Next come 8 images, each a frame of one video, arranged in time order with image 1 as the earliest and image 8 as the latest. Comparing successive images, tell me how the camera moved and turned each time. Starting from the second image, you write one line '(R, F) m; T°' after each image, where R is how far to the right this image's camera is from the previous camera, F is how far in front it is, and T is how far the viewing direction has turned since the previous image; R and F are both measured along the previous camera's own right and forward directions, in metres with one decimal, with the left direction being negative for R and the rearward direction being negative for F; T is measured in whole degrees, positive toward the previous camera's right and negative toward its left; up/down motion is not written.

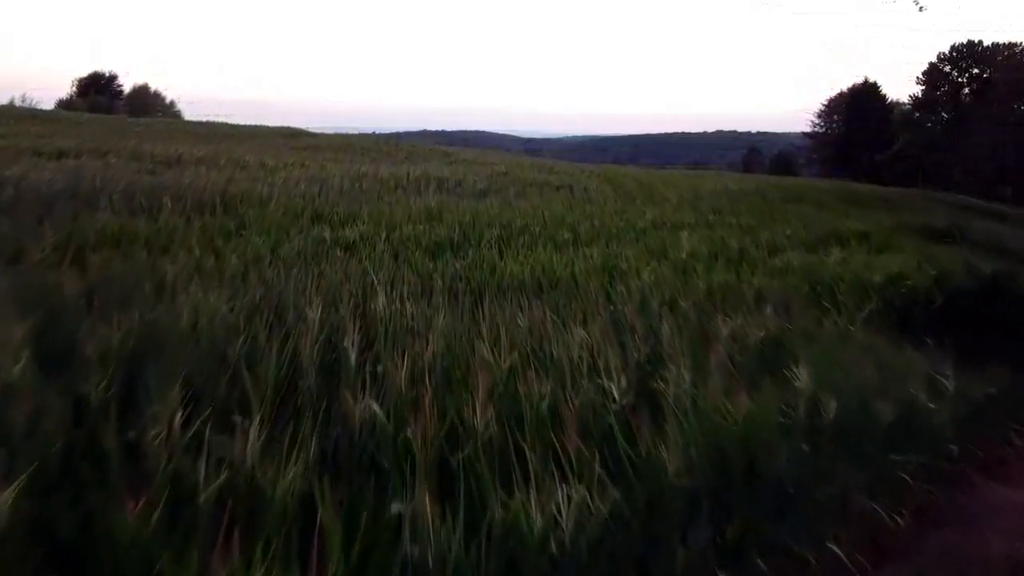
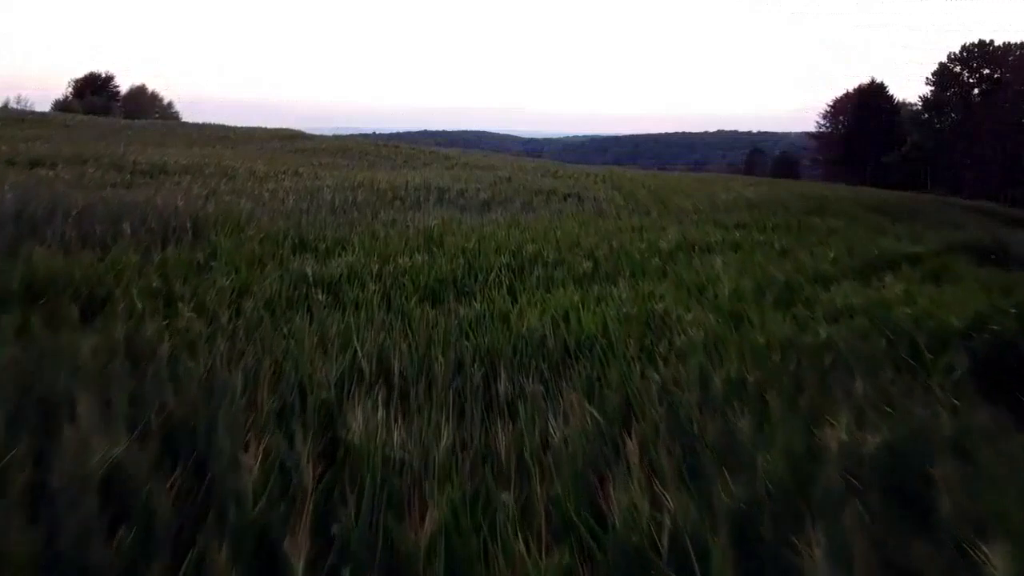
(0.0, +0.3) m; 0°
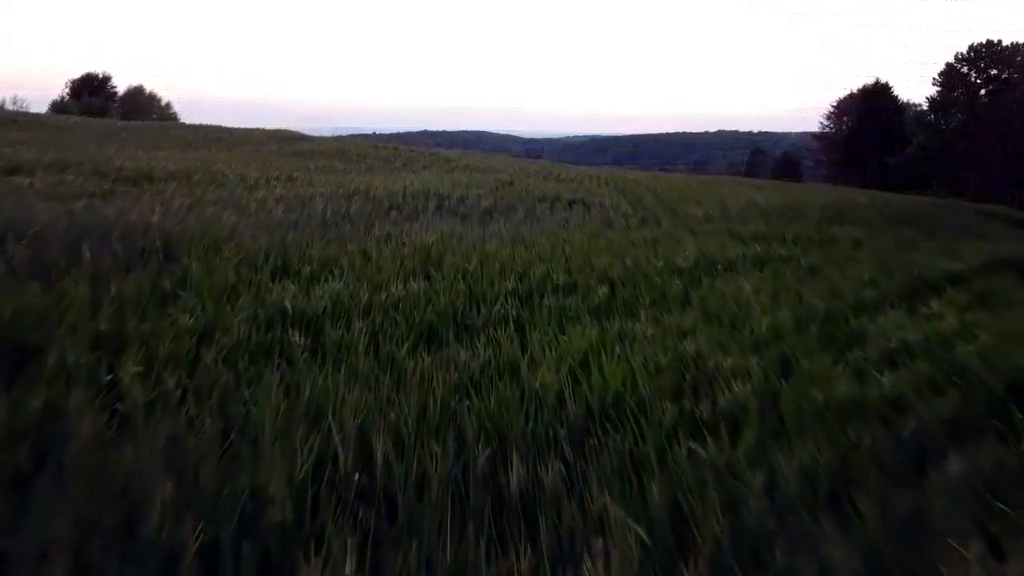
(0.0, +0.2) m; 0°
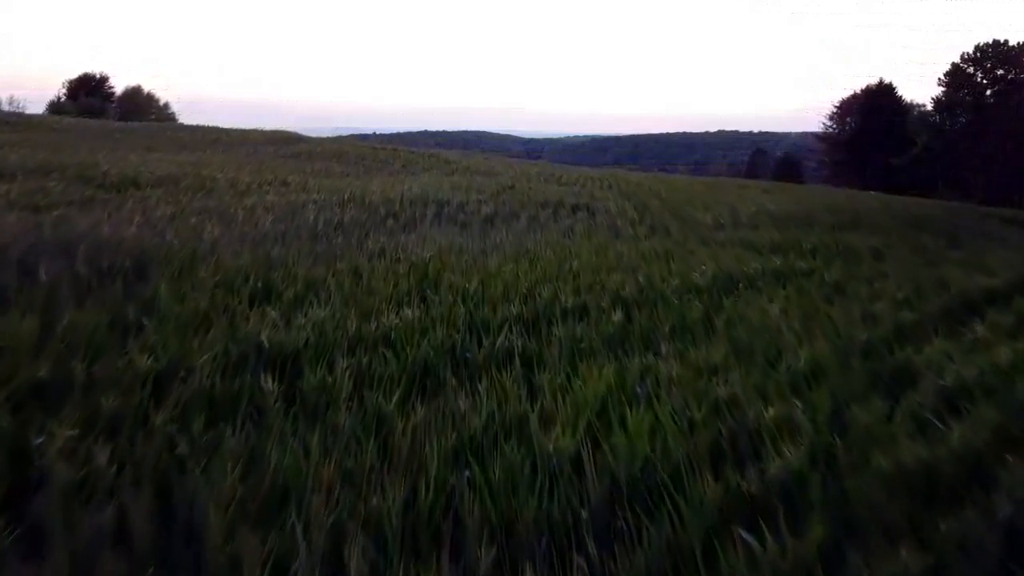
(0.0, +0.2) m; 0°
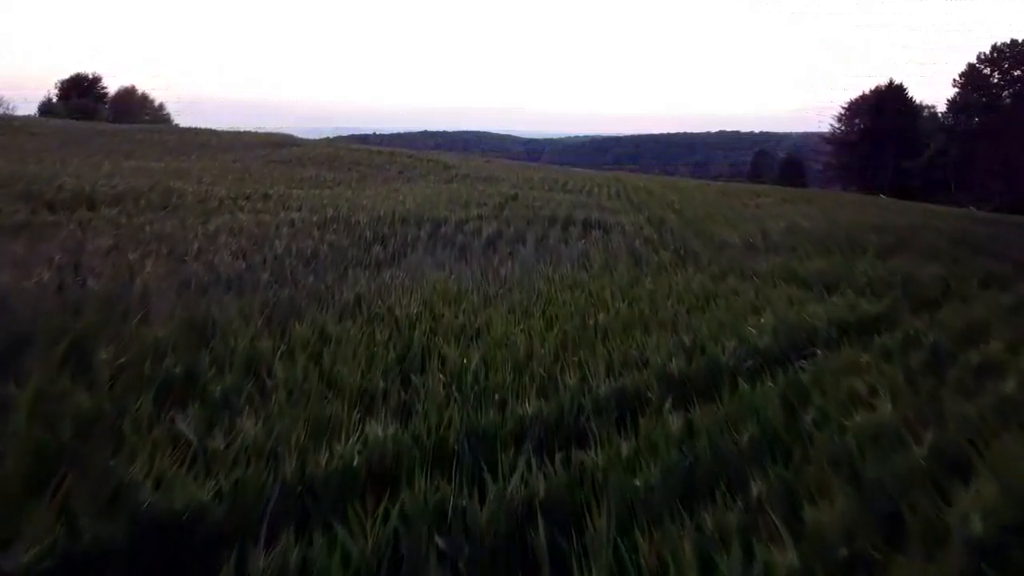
(0.0, +0.5) m; 0°
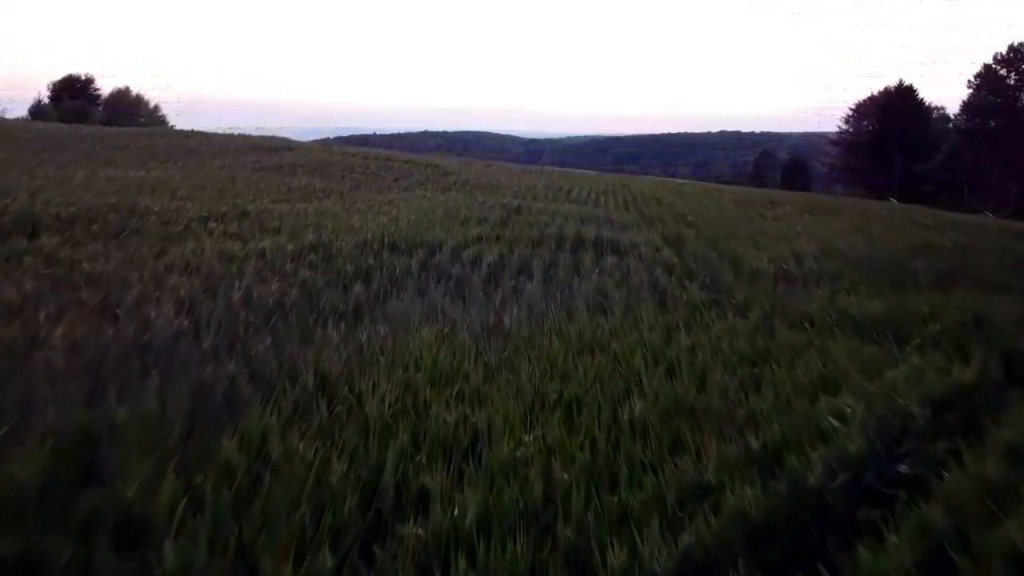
(0.0, +0.5) m; 0°
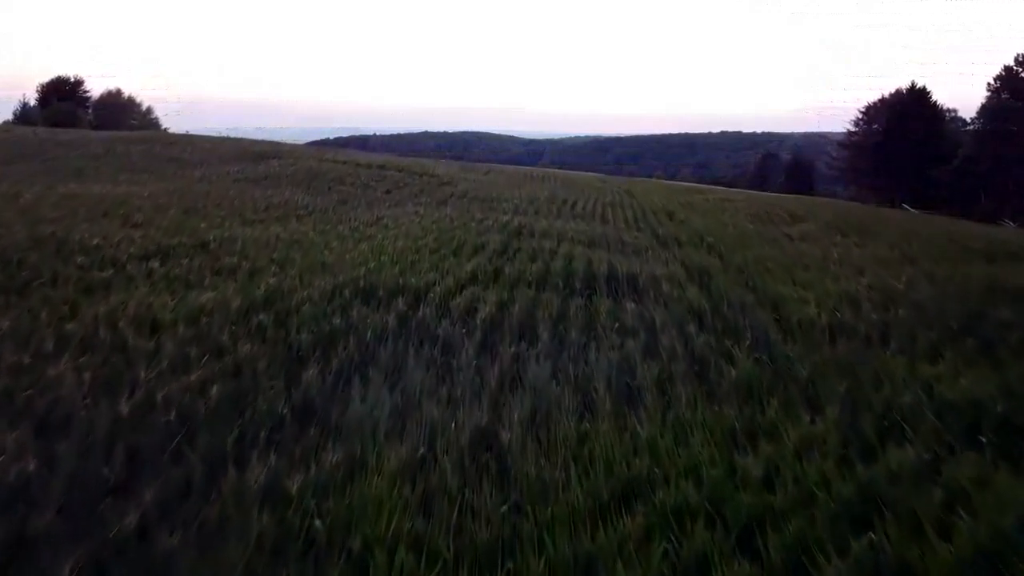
(0.0, +0.6) m; 0°
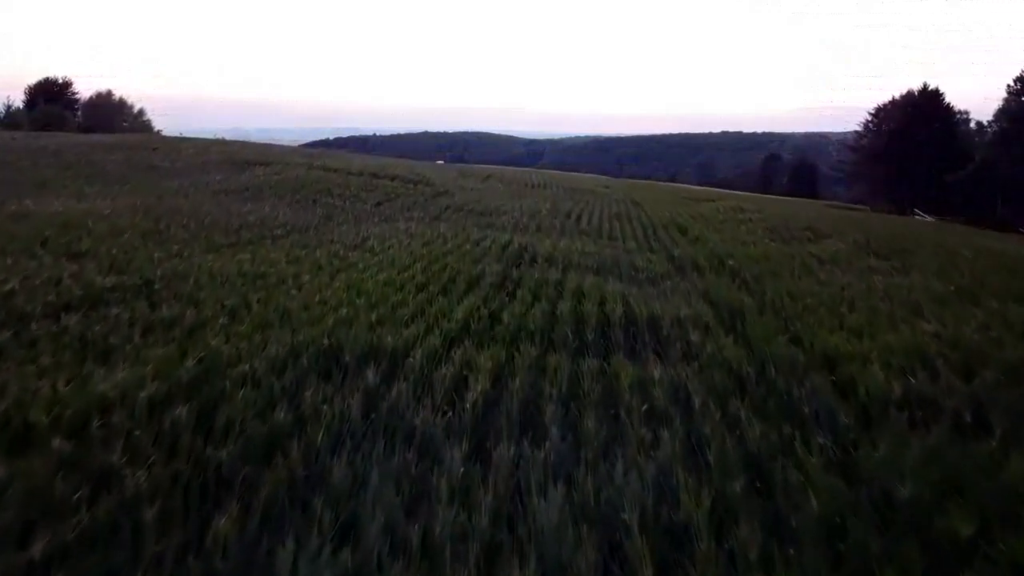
(0.0, +0.6) m; 0°
